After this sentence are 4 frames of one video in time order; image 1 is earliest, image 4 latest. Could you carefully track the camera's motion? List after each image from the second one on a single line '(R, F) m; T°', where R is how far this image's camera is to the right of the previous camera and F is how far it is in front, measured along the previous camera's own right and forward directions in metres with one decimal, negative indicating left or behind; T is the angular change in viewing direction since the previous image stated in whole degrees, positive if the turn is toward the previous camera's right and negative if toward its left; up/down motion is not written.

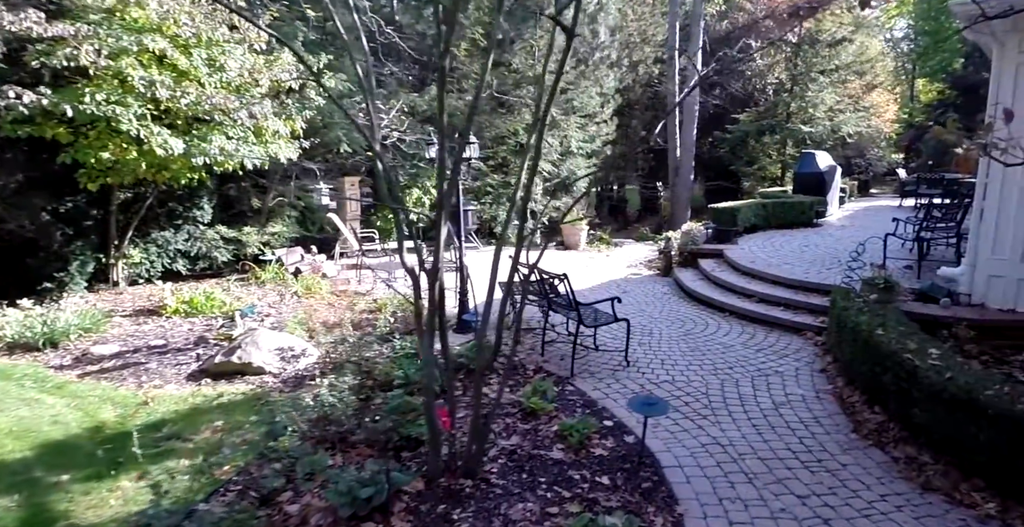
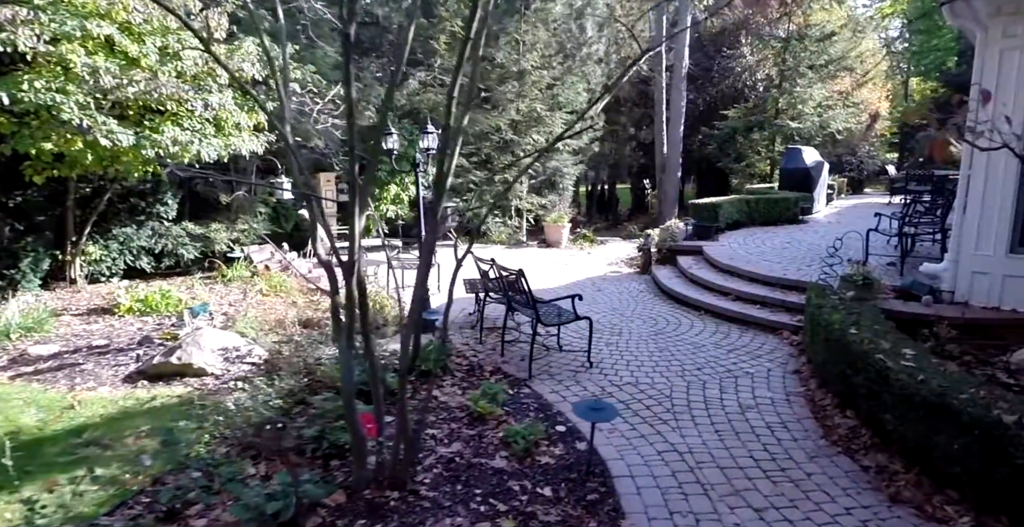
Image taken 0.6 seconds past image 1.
(+0.3, +0.3) m; 0°
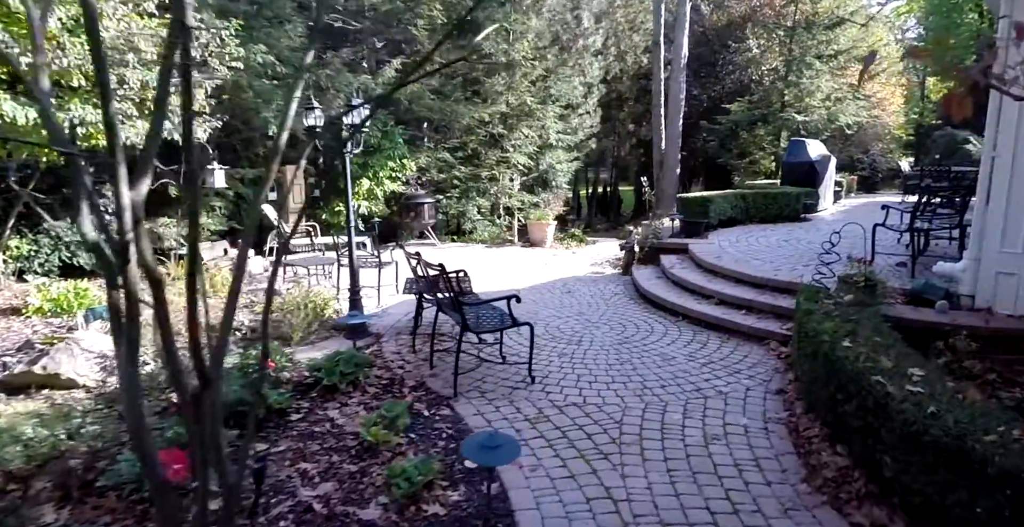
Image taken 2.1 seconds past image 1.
(+0.6, +0.8) m; -1°
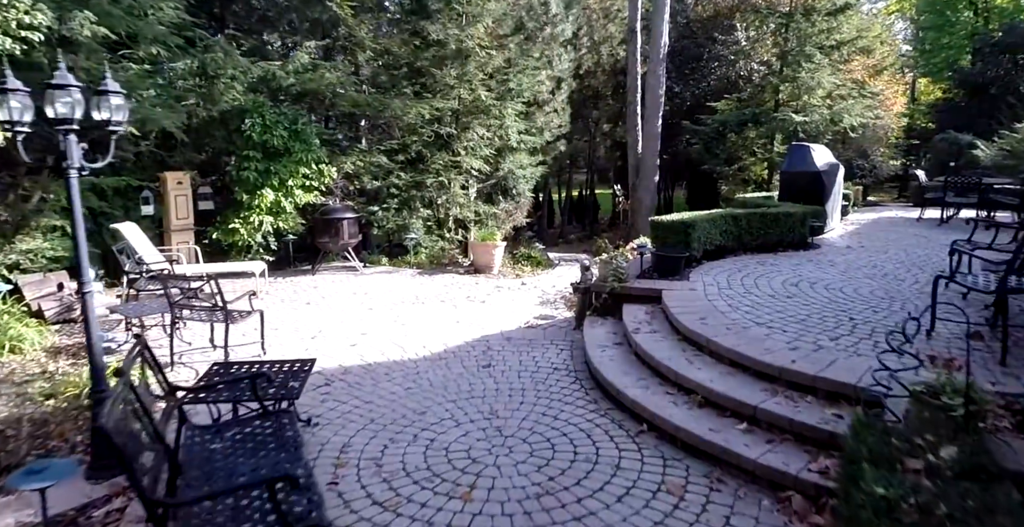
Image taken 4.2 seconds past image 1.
(+0.7, +1.9) m; +2°
